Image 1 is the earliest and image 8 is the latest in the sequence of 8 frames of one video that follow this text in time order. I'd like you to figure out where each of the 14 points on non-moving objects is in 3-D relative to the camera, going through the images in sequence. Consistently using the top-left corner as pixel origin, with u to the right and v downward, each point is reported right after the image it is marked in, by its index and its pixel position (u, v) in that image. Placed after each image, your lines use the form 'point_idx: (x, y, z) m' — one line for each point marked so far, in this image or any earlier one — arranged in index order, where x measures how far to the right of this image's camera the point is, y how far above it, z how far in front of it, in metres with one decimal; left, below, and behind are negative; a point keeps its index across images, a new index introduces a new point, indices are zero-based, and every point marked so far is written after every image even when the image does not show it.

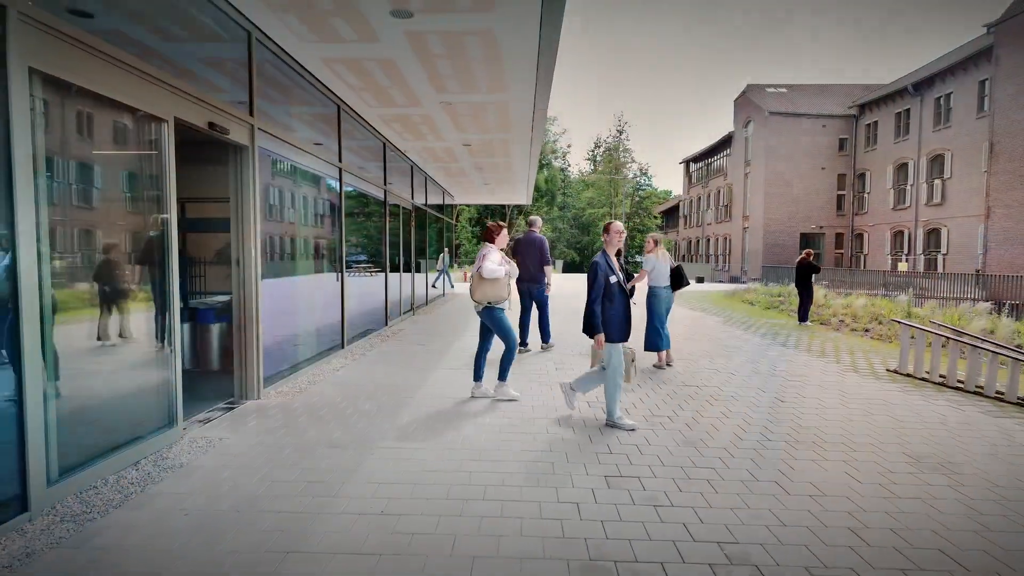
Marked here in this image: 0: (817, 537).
0: (+1.5, -1.2, +3.1) m
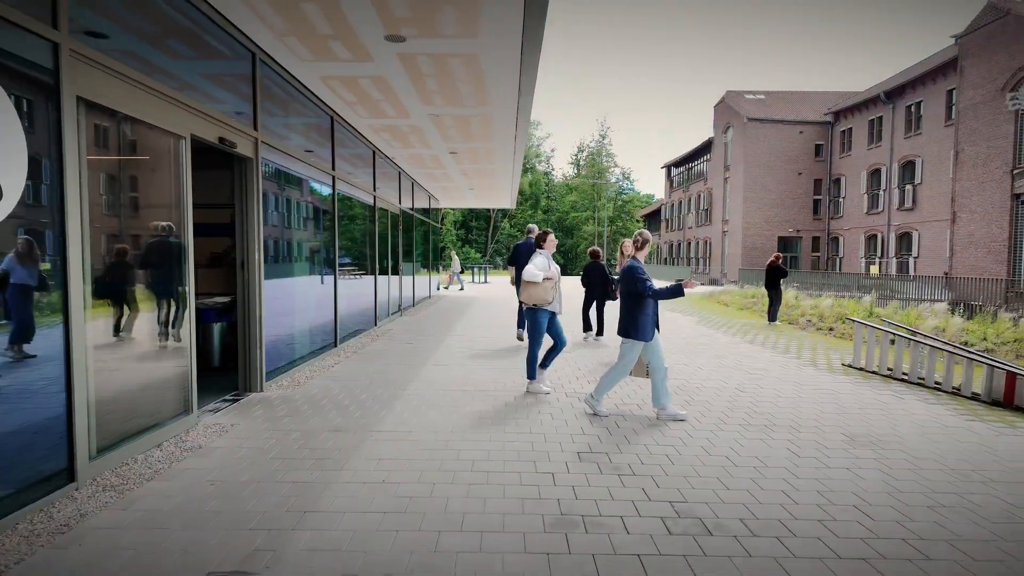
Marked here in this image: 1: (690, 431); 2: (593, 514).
0: (+1.4, -1.2, +3.6) m
1: (+1.4, -1.2, +4.9) m
2: (+0.4, -1.2, +3.3) m
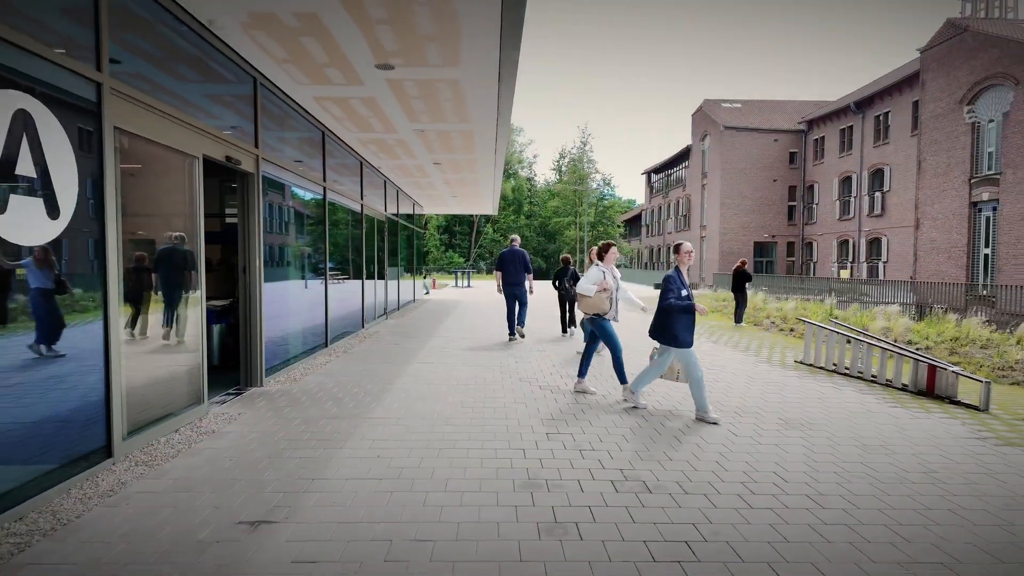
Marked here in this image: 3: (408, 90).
0: (+1.3, -1.2, +4.3) m
1: (+1.2, -1.2, +5.6) m
2: (+0.3, -1.2, +4.0) m
3: (-1.3, +2.5, +7.7) m
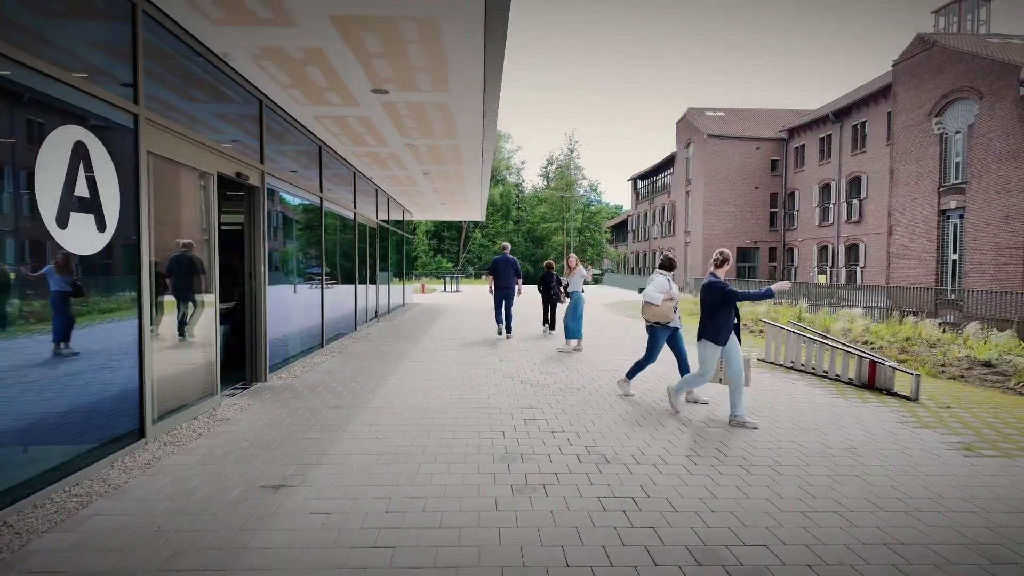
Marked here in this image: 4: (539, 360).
0: (+1.1, -1.3, +5.0) m
1: (+1.0, -1.2, +6.2) m
2: (+0.1, -1.3, +4.6) m
3: (-1.6, +2.5, +8.4) m
4: (+0.5, -1.1, +9.3) m
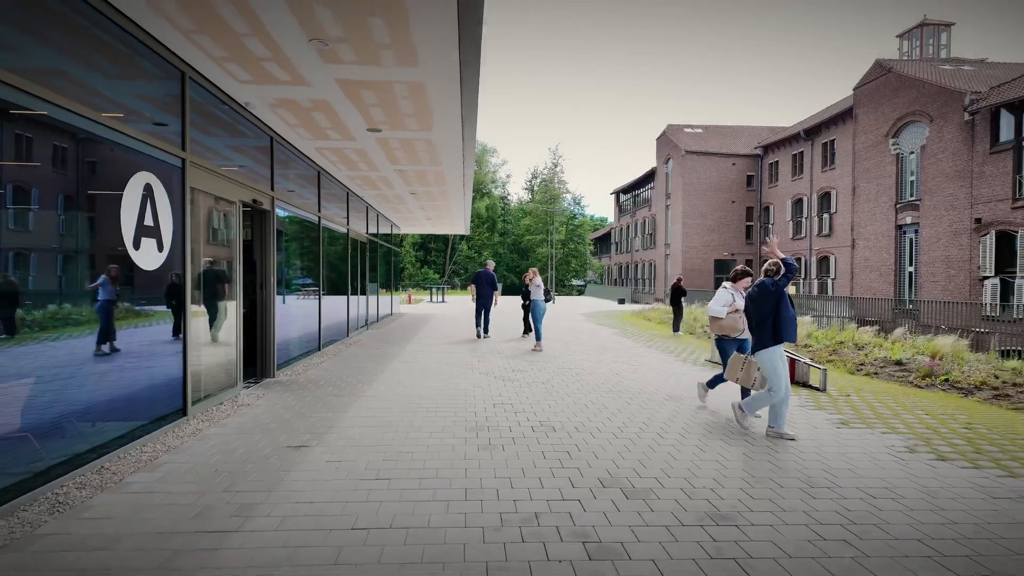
0: (+0.8, -1.4, +6.2) m
1: (+0.7, -1.3, +7.4) m
2: (-0.2, -1.3, +5.8) m
3: (-1.9, +2.3, +9.6) m
4: (+0.1, -1.2, +10.5) m
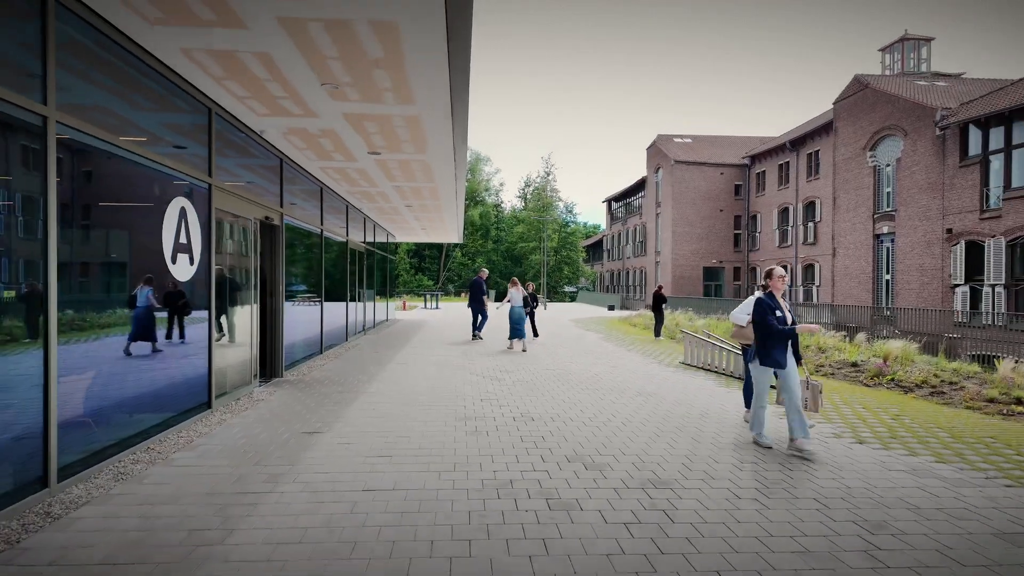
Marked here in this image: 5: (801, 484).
0: (+0.6, -1.5, +7.0) m
1: (+0.5, -1.4, +8.3) m
2: (-0.3, -1.4, +6.7) m
3: (-2.1, +2.2, +10.5) m
4: (-0.2, -1.4, +11.3) m
5: (+2.2, -1.5, +4.6) m
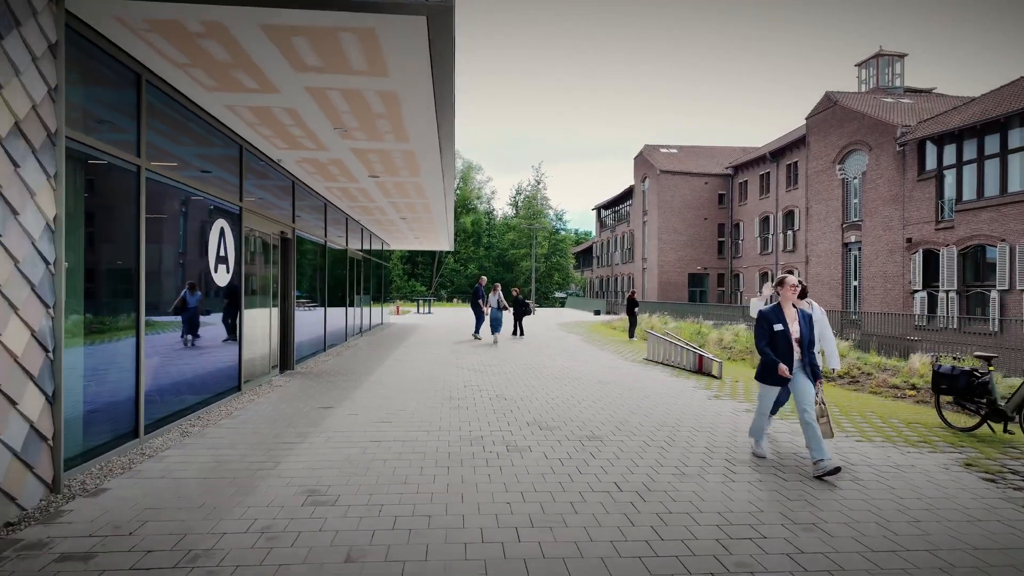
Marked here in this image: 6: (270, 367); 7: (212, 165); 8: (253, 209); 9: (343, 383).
0: (+0.3, -1.5, +8.5) m
1: (+0.2, -1.5, +9.7) m
2: (-0.7, -1.5, +8.1) m
3: (-2.5, +2.1, +11.9) m
4: (-0.5, -1.5, +12.8) m
5: (+1.9, -1.5, +6.1) m
6: (-3.9, -1.3, +9.5) m
7: (-3.7, +1.5, +7.5) m
8: (-3.8, +1.2, +8.7) m
9: (-2.6, -1.5, +9.2) m
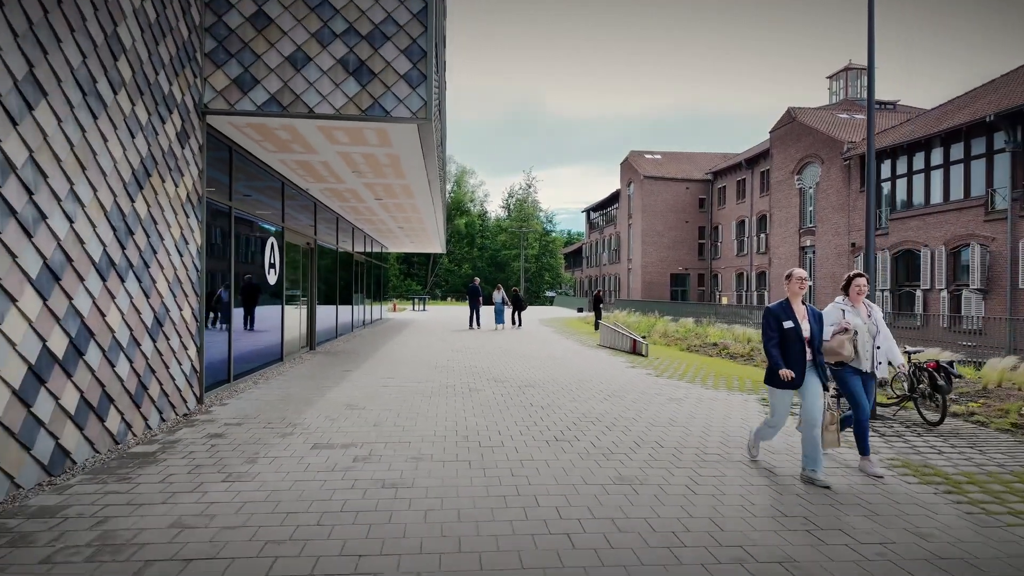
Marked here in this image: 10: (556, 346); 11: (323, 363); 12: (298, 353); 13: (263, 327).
0: (-0.3, -1.5, +11.4) m
1: (-0.4, -1.5, +12.7) m
2: (-1.2, -1.4, +11.0) m
3: (-3.1, +2.1, +14.8) m
4: (-1.1, -1.5, +15.7) m
5: (+1.4, -1.5, +9.0) m
6: (-4.5, -1.2, +12.4) m
7: (-4.3, +1.6, +10.4) m
8: (-4.4, +1.2, +11.7) m
9: (-3.2, -1.4, +12.1) m
10: (+1.1, -1.5, +15.8) m
11: (-3.5, -1.4, +11.2) m
12: (-4.4, -1.4, +12.3) m
13: (-4.3, -0.7, +10.6) m
